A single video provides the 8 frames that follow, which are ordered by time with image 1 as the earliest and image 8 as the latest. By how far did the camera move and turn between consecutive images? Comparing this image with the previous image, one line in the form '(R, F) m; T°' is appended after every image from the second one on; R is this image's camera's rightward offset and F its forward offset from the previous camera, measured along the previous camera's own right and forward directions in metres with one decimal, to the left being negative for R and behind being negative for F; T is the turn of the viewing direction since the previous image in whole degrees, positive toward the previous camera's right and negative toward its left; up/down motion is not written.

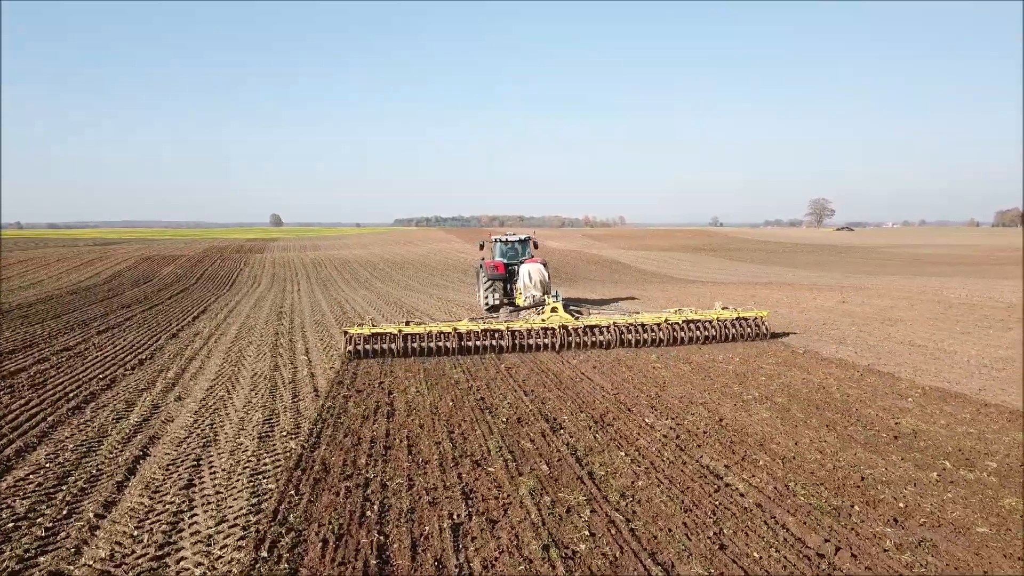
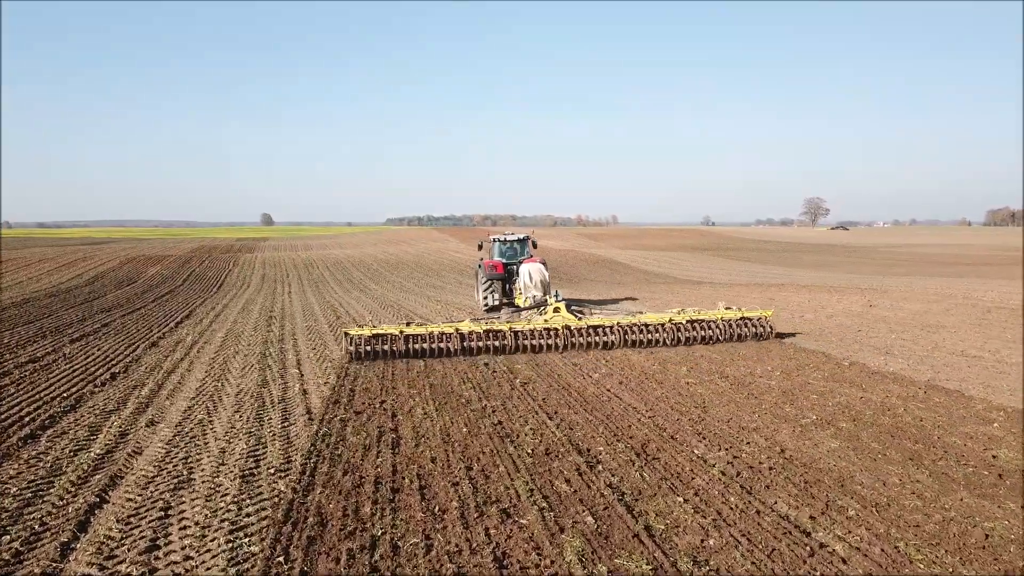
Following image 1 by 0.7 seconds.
(-0.3, +1.0) m; +1°
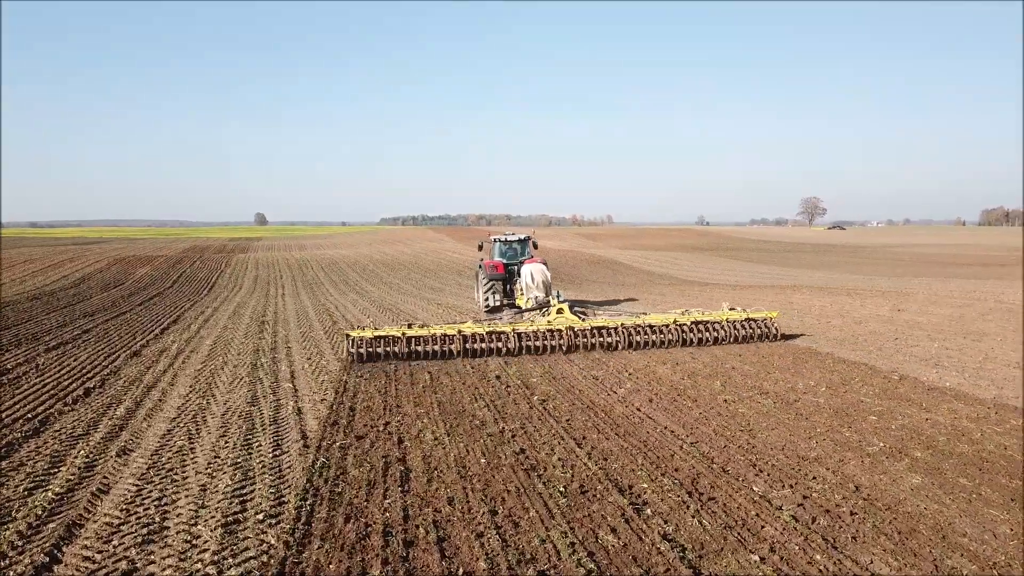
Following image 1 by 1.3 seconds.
(-0.2, +0.9) m; 0°
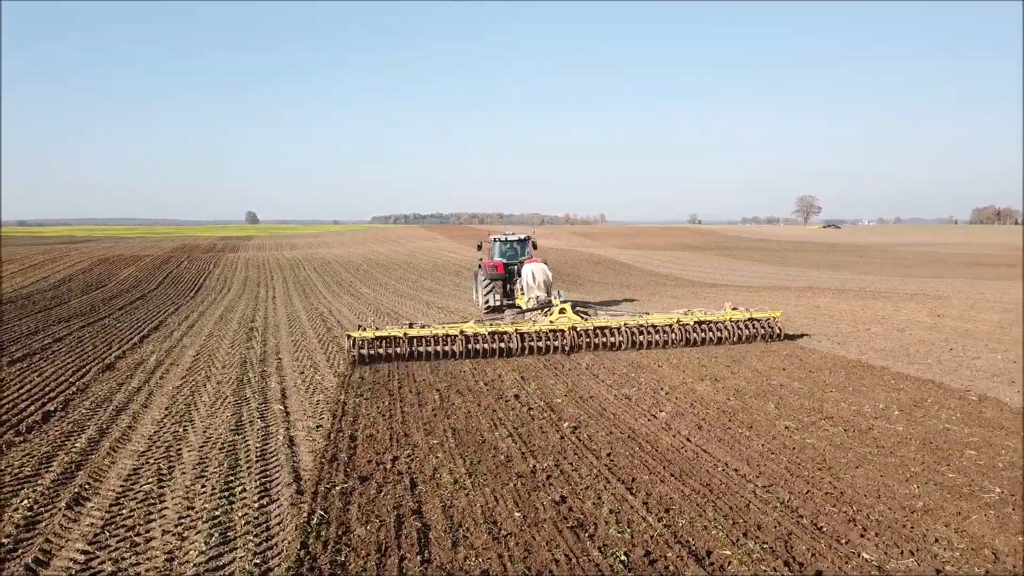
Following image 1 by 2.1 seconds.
(-0.3, +1.1) m; +1°
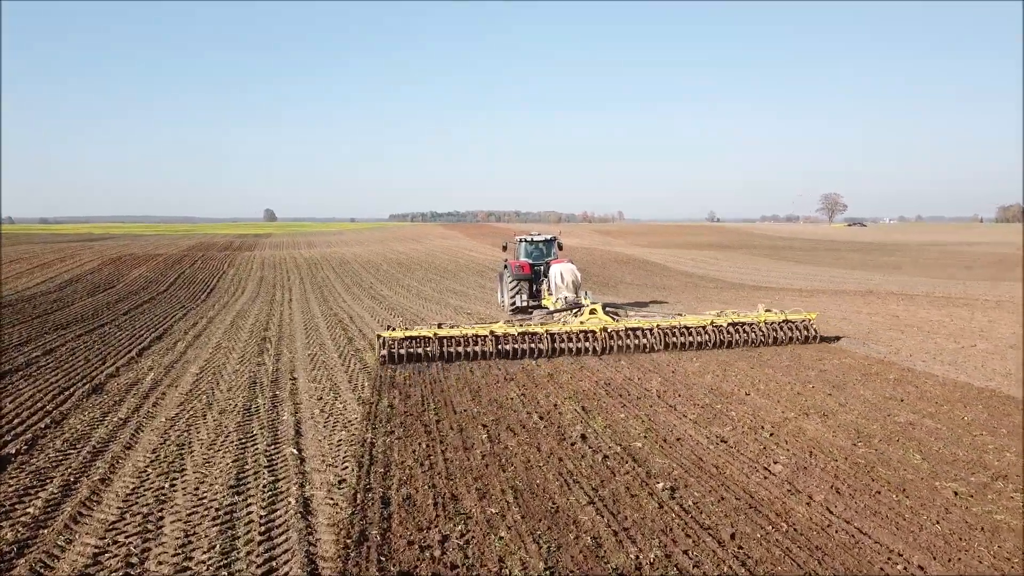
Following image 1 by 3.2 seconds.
(-0.4, +1.5) m; -1°
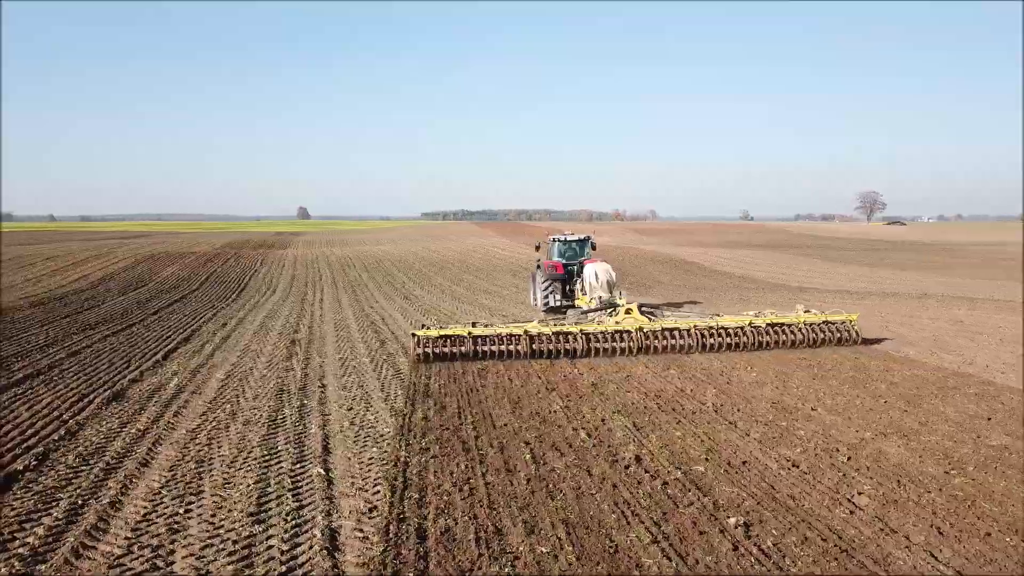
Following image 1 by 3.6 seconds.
(-0.1, +0.6) m; -2°
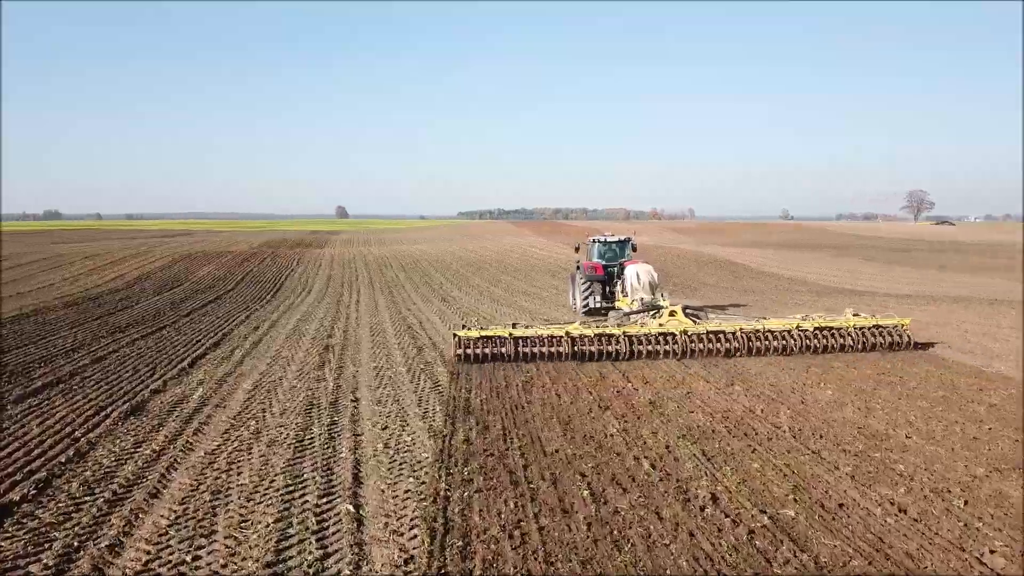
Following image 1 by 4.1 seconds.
(-0.1, +0.8) m; -3°
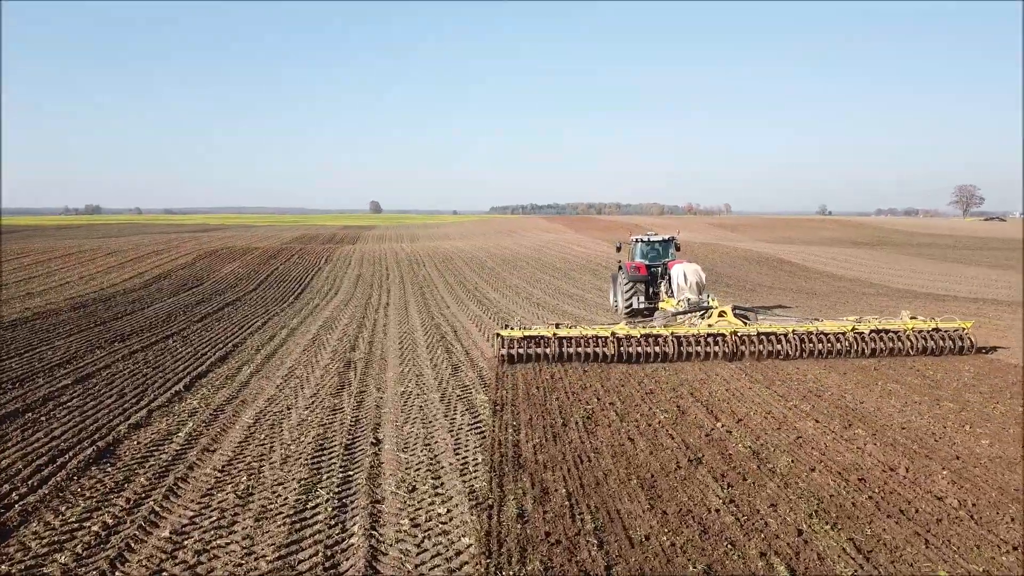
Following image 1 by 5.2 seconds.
(-0.2, +1.7) m; -2°
